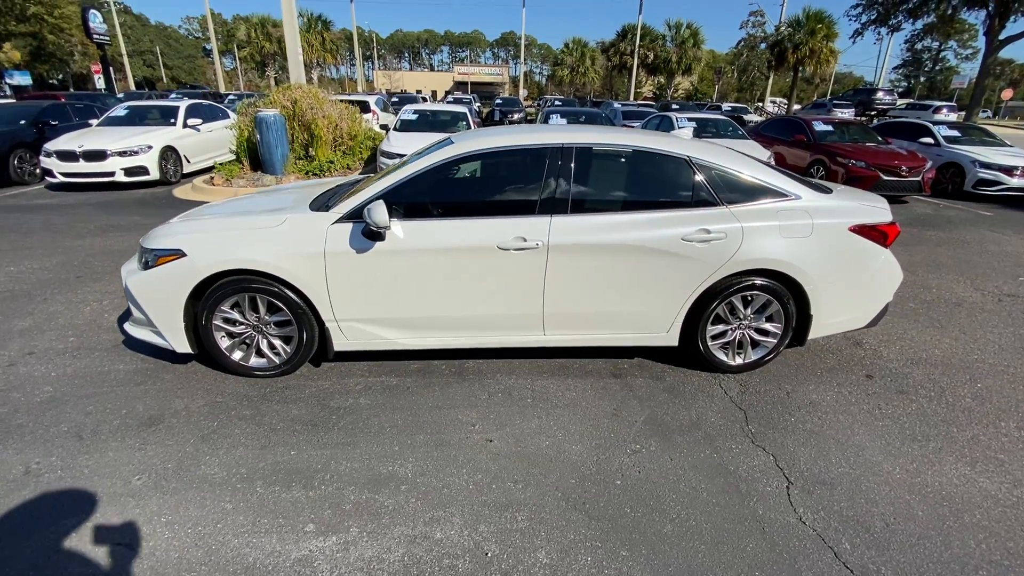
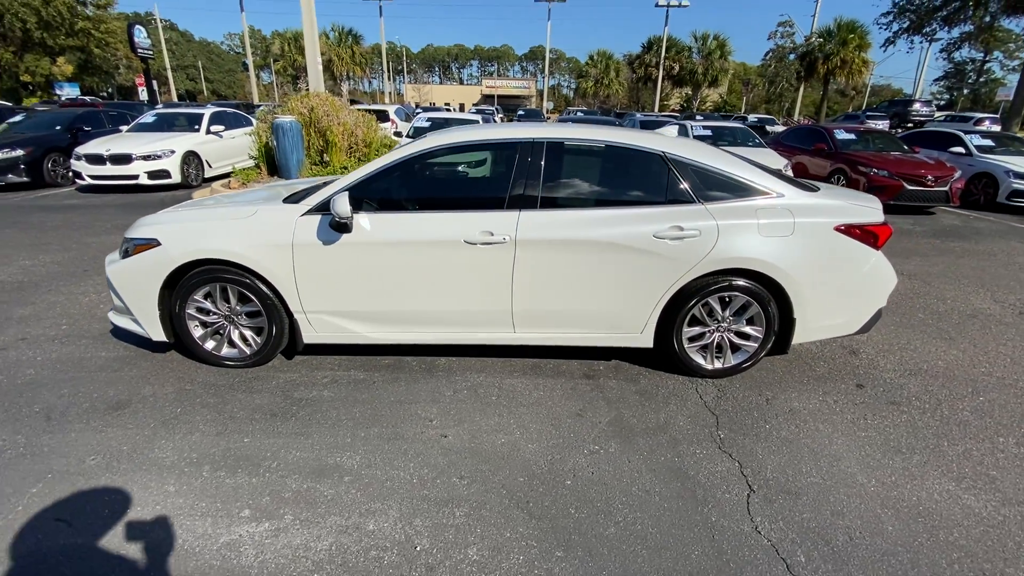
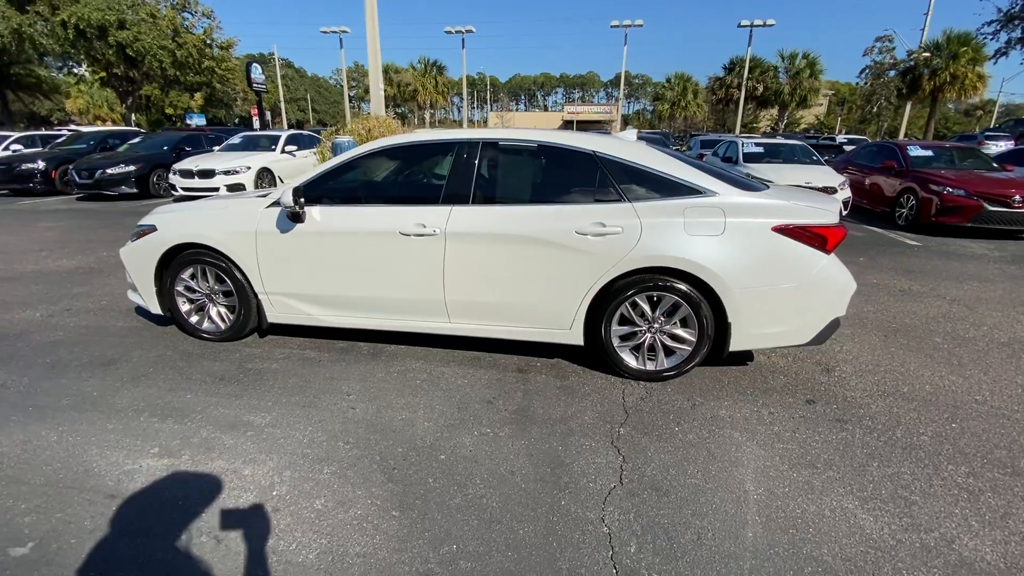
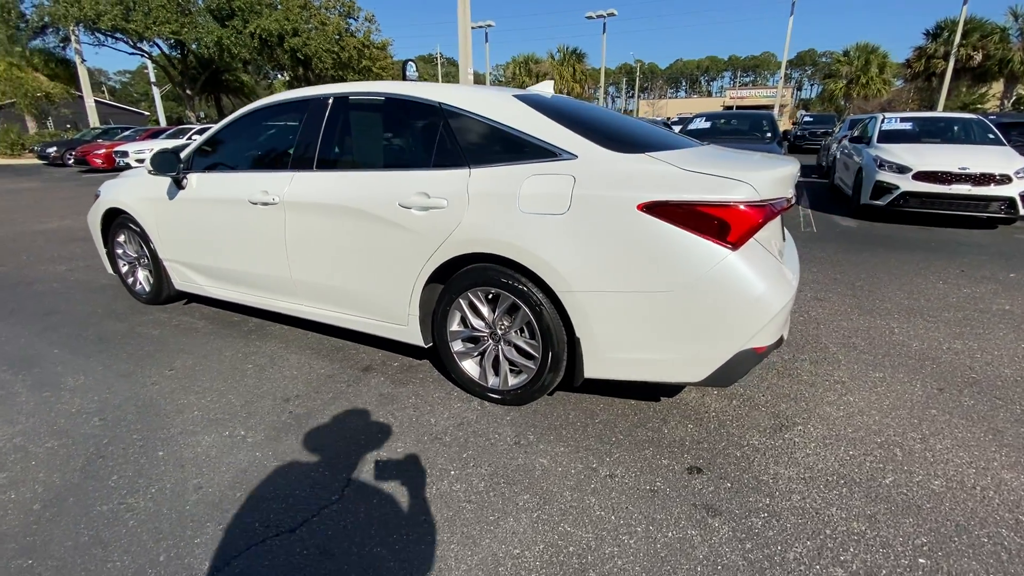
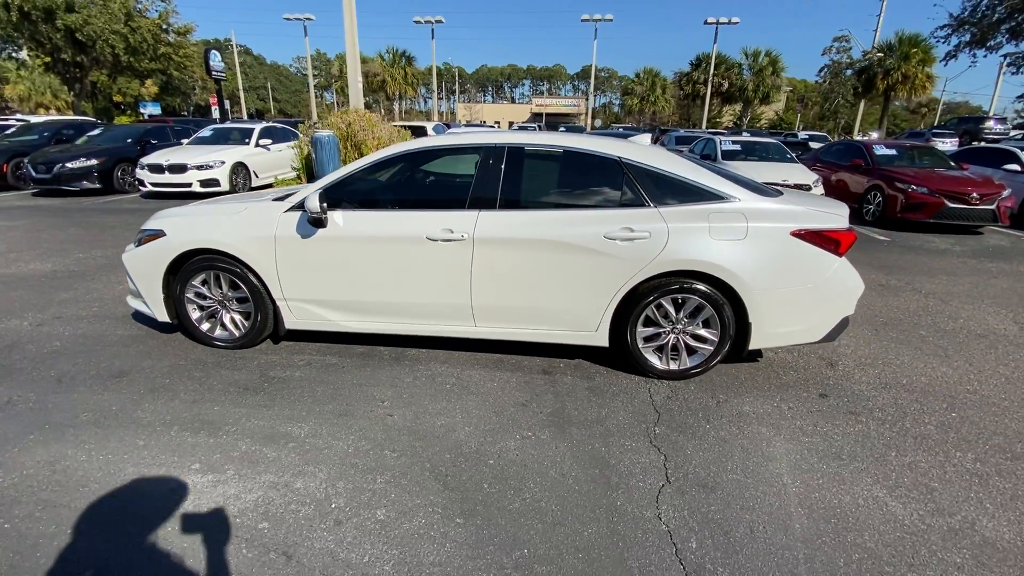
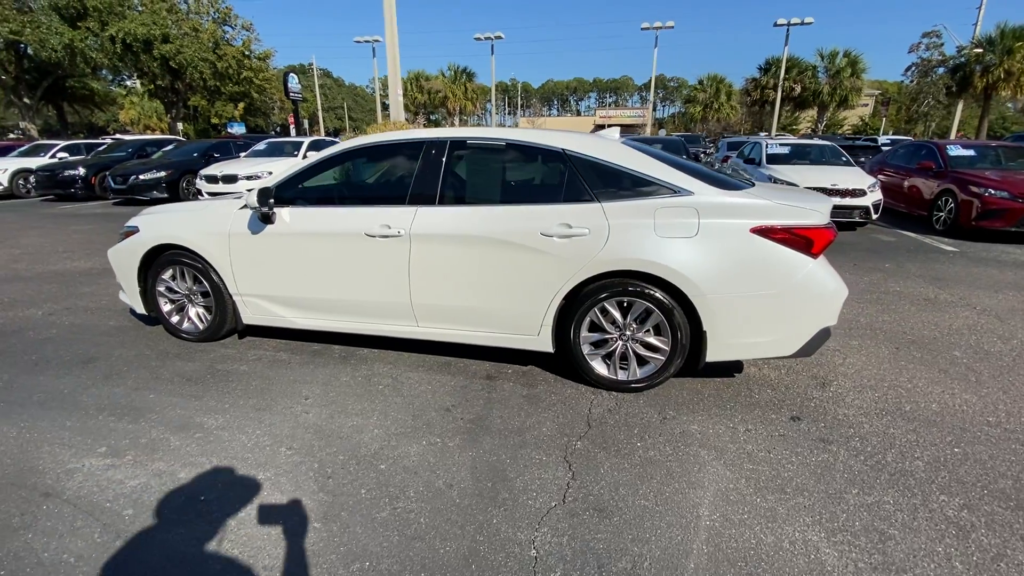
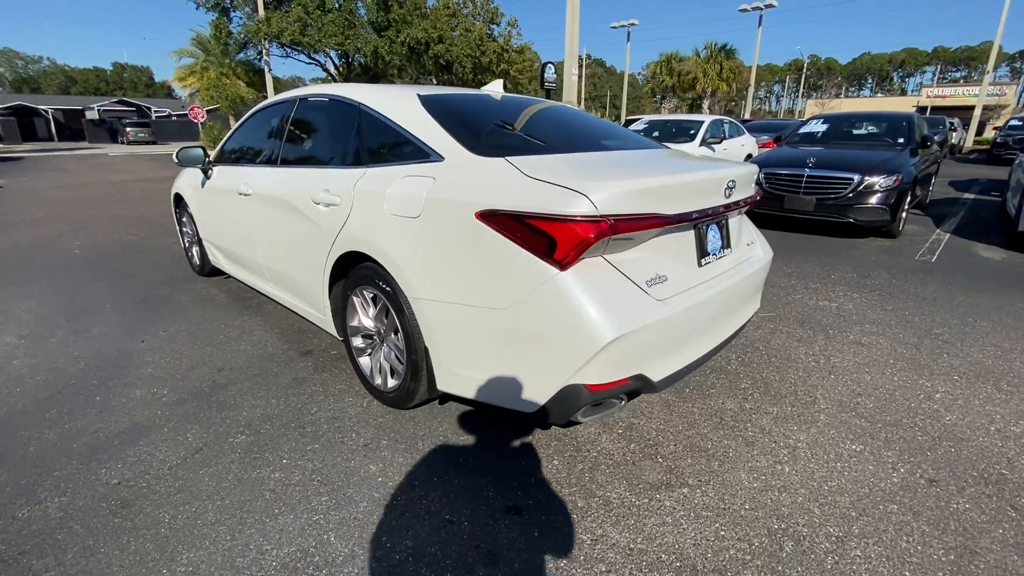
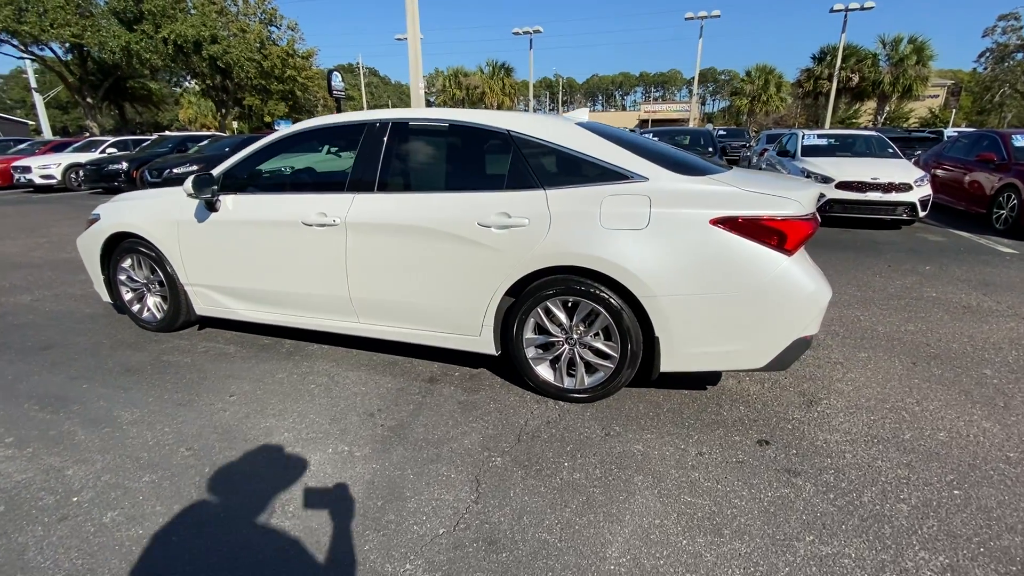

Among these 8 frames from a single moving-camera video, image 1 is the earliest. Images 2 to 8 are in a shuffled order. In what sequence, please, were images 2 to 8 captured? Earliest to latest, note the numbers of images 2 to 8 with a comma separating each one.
2, 5, 3, 6, 8, 4, 7
